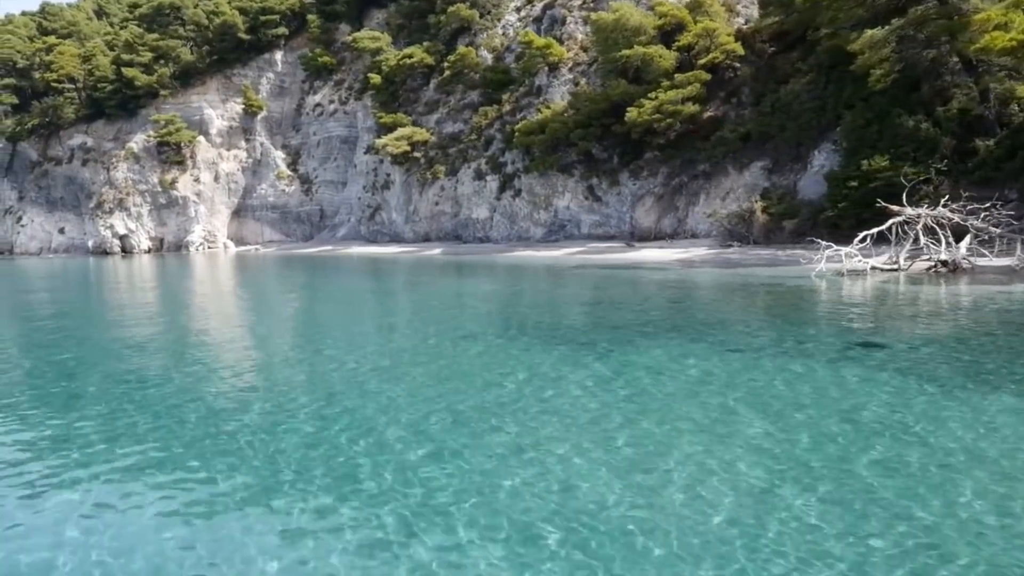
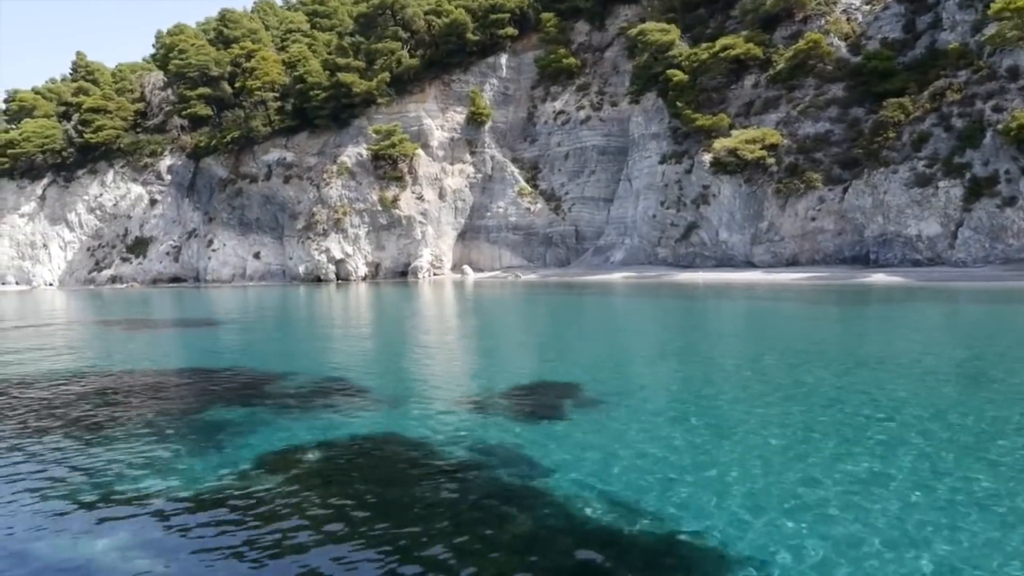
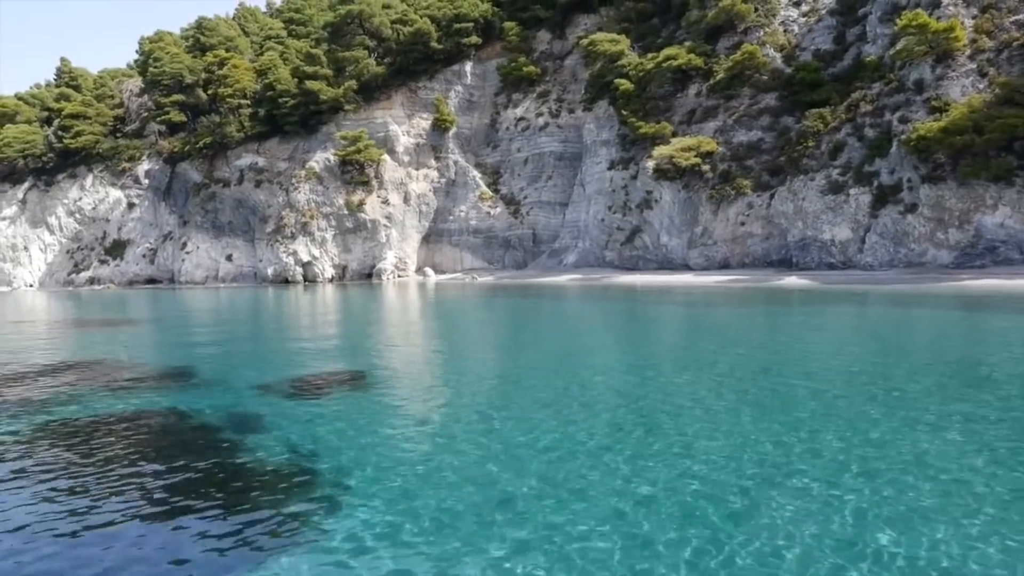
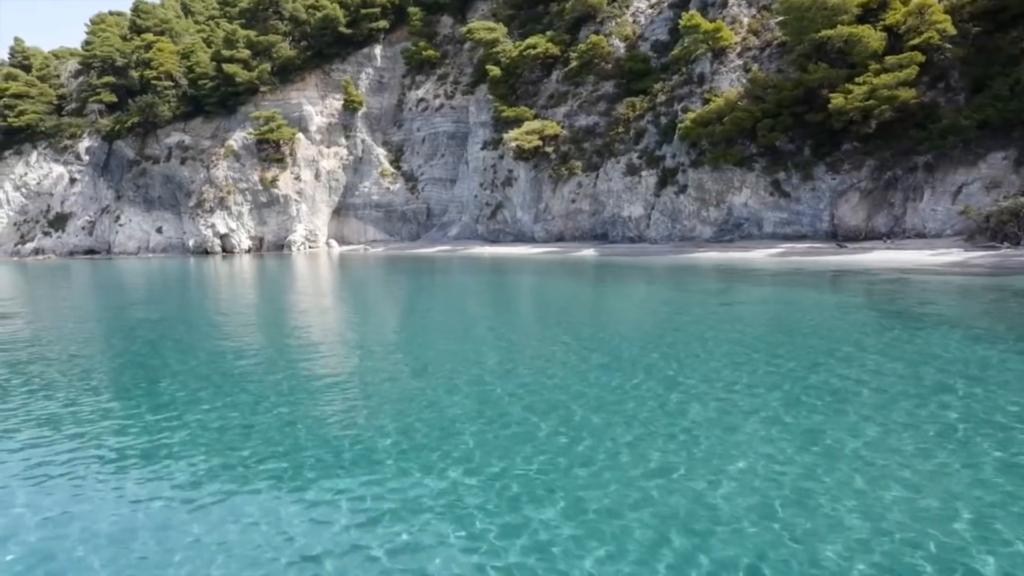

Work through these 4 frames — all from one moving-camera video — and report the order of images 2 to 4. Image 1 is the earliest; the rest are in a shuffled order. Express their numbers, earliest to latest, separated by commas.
4, 3, 2
